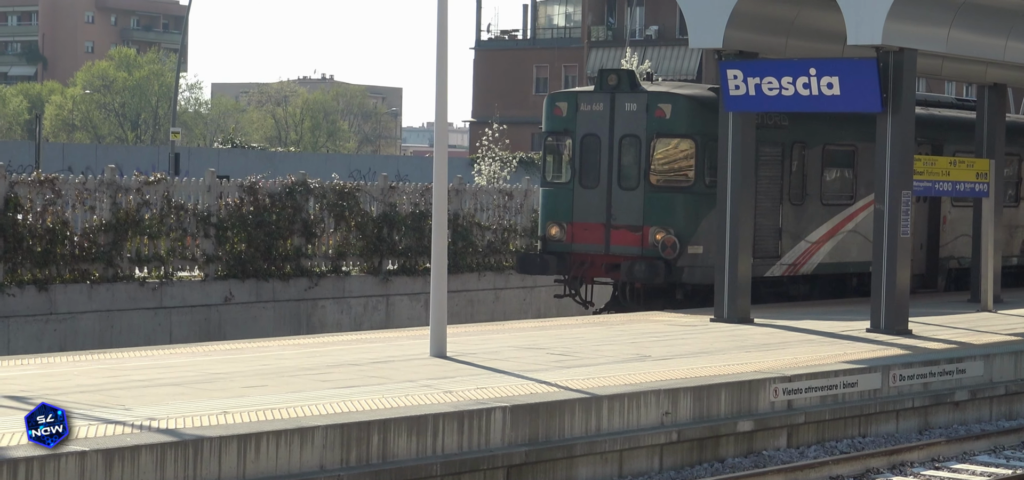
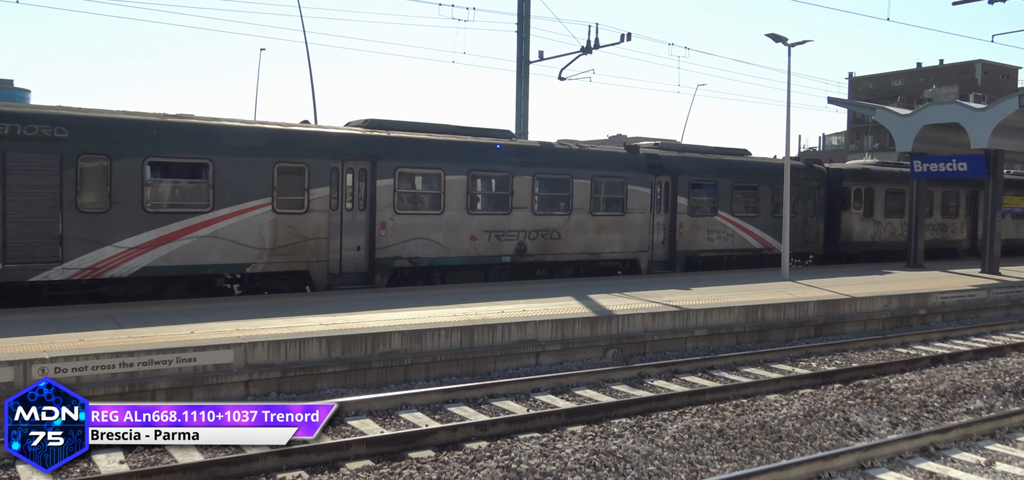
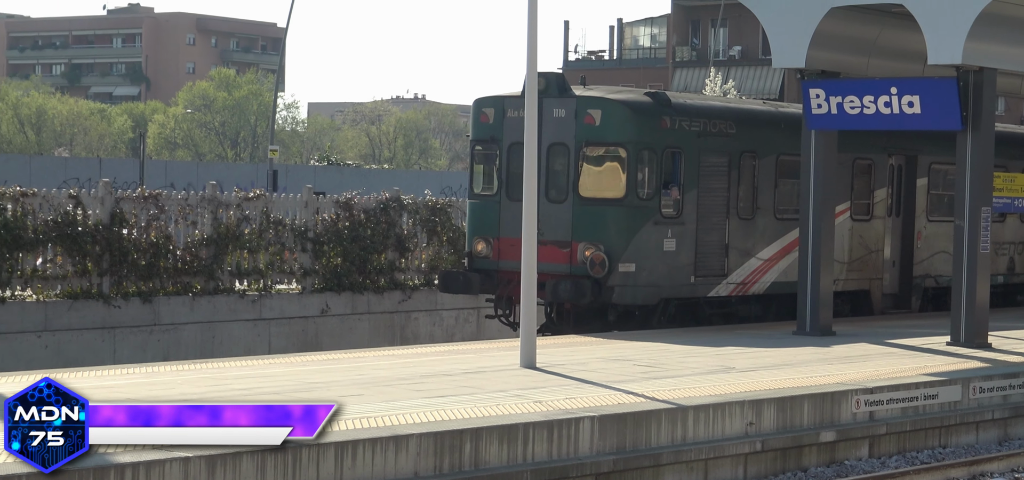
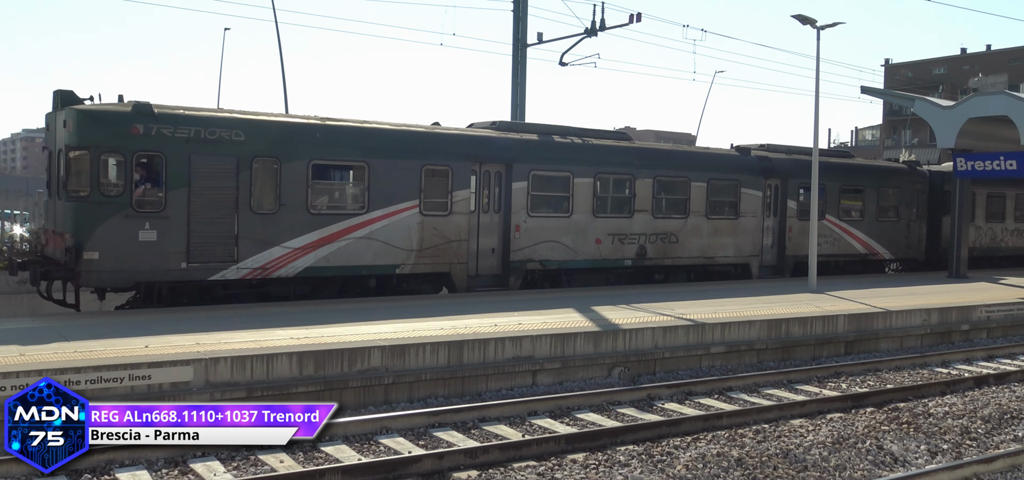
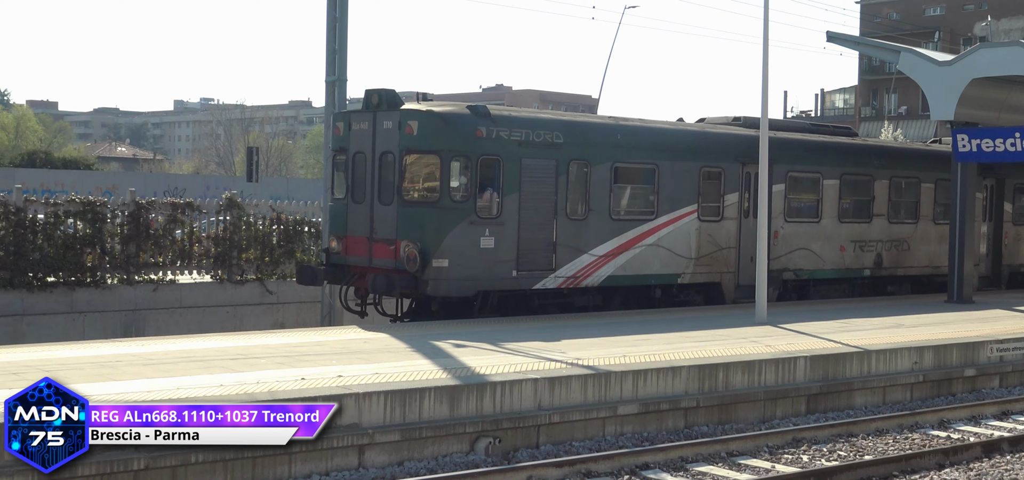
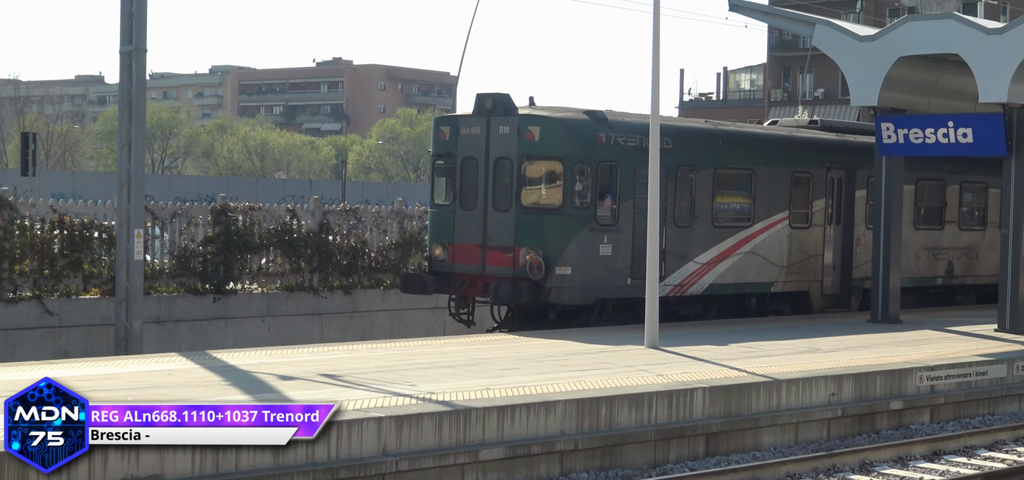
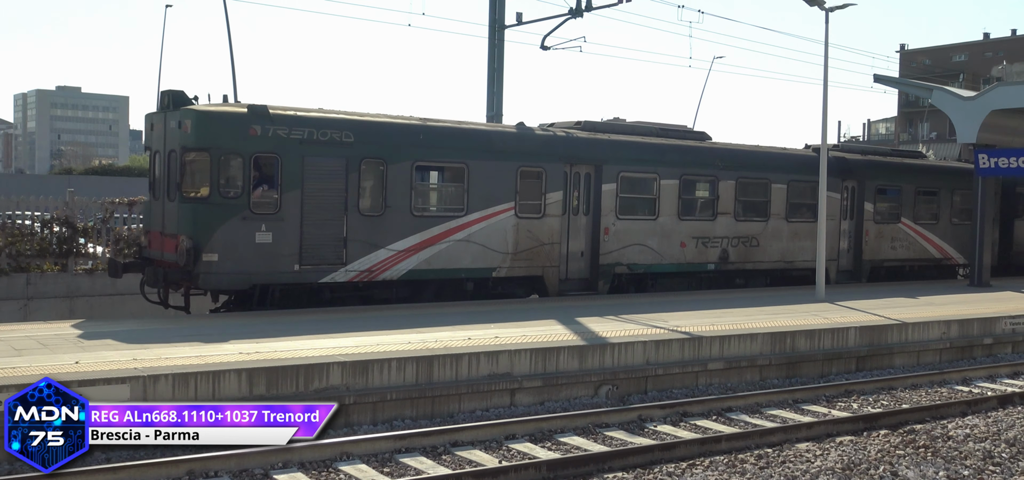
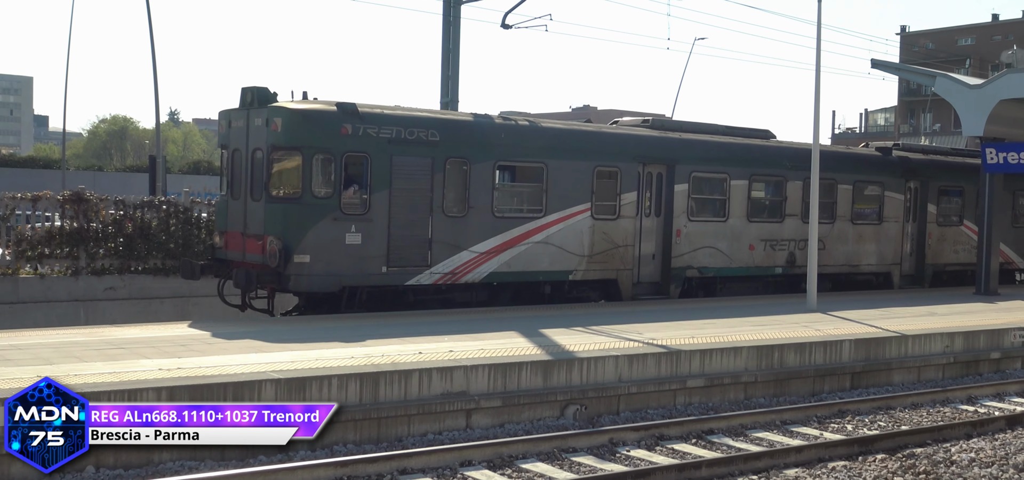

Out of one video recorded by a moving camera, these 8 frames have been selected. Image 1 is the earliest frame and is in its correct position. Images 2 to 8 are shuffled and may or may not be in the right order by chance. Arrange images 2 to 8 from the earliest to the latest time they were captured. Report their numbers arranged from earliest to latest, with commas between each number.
3, 6, 5, 8, 7, 4, 2
